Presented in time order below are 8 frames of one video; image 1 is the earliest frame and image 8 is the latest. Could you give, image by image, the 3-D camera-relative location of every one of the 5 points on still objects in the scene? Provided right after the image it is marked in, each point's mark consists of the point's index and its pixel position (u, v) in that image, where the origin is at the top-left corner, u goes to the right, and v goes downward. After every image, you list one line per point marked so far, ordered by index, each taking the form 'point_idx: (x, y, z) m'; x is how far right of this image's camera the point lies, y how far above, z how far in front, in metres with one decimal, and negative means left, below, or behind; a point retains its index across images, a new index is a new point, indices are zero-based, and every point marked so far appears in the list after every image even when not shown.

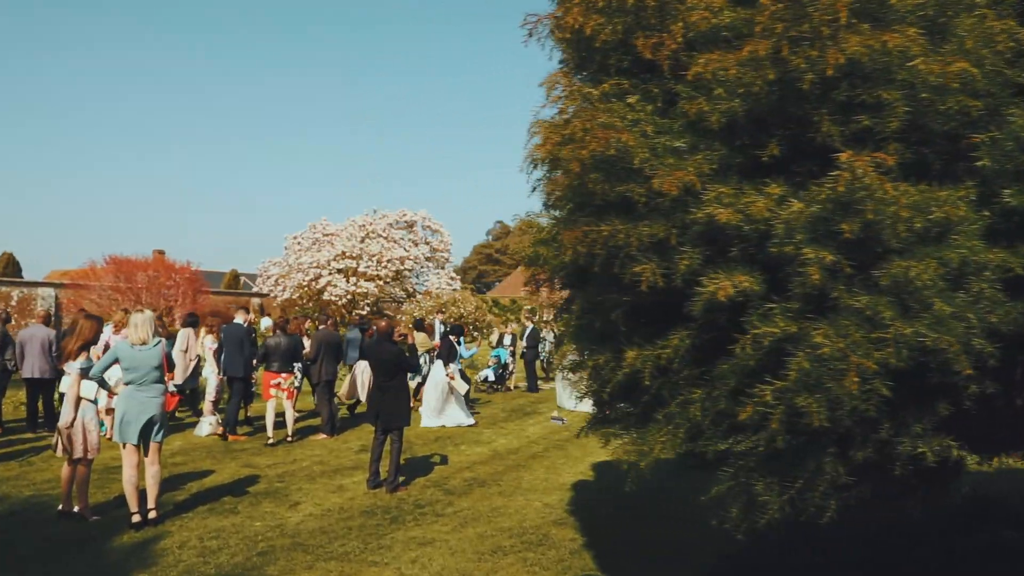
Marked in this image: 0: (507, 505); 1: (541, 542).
0: (-0.1, -2.4, +8.4) m
1: (+0.3, -2.4, +7.0) m
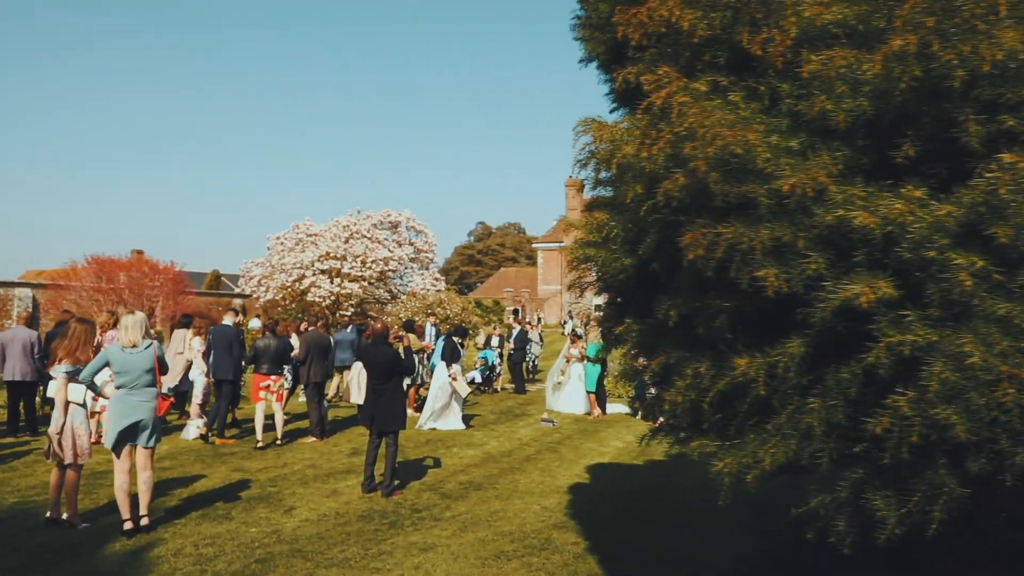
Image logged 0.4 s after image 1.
0: (-0.1, -2.5, +8.3) m
1: (+0.3, -2.4, +7.0) m
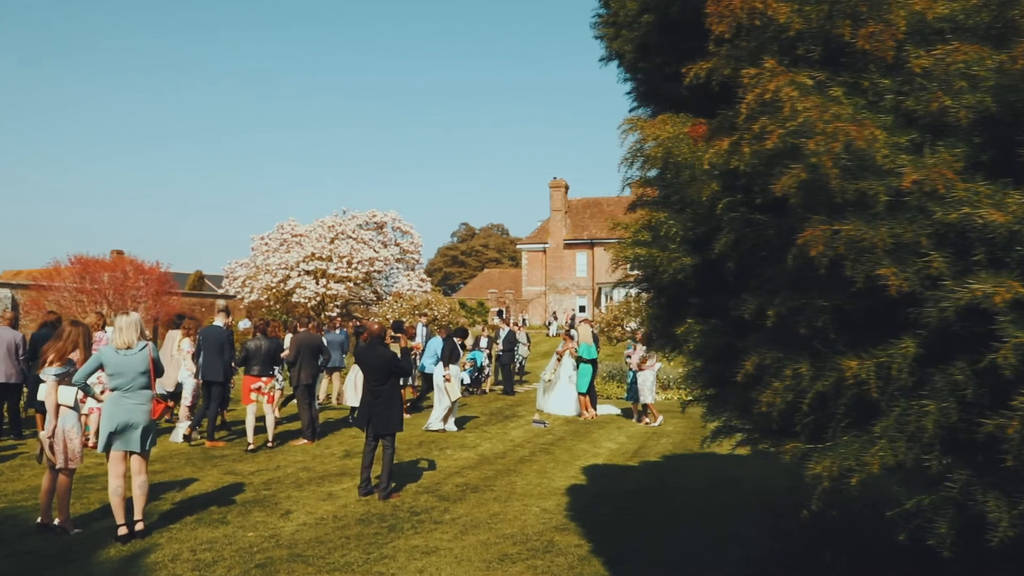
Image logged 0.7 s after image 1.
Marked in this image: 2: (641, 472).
0: (-0.1, -2.5, +8.3) m
1: (+0.3, -2.4, +6.9) m
2: (+1.8, -2.5, +10.1) m
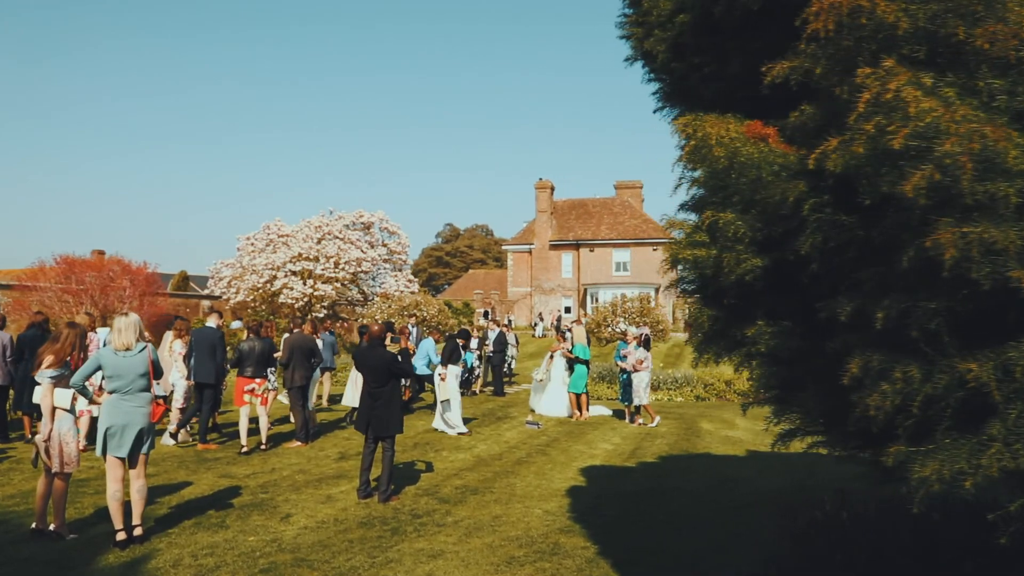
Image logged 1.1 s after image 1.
0: (-0.1, -2.5, +8.2) m
1: (+0.4, -2.4, +6.9) m
2: (+1.7, -2.5, +10.2) m
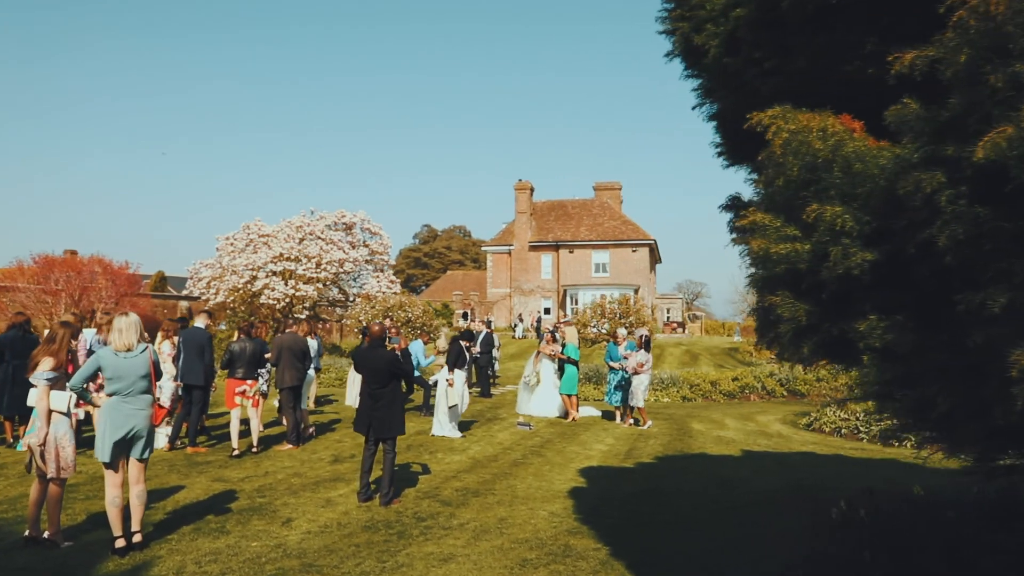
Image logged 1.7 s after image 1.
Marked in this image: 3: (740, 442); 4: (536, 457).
0: (0.0, -2.5, +8.1) m
1: (+0.5, -2.4, +6.8) m
2: (+1.7, -2.5, +10.1) m
3: (+3.9, -2.6, +12.6) m
4: (+0.4, -2.6, +11.3) m
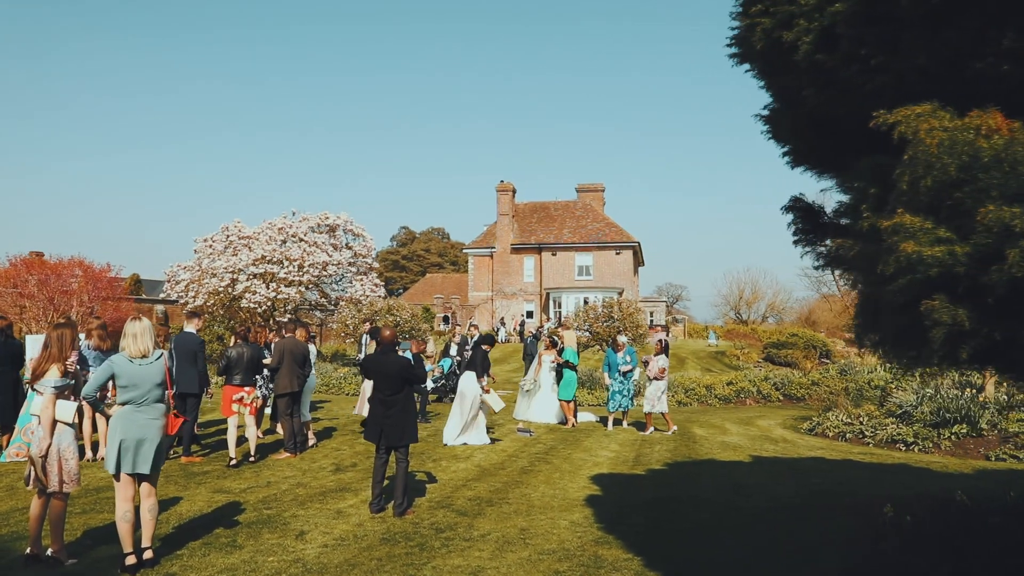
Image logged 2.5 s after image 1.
0: (+0.2, -2.5, +7.9) m
1: (+0.8, -2.5, +6.7) m
2: (+1.9, -2.6, +10.0) m
3: (+4.0, -2.7, +12.5) m
4: (+0.5, -2.6, +11.1) m
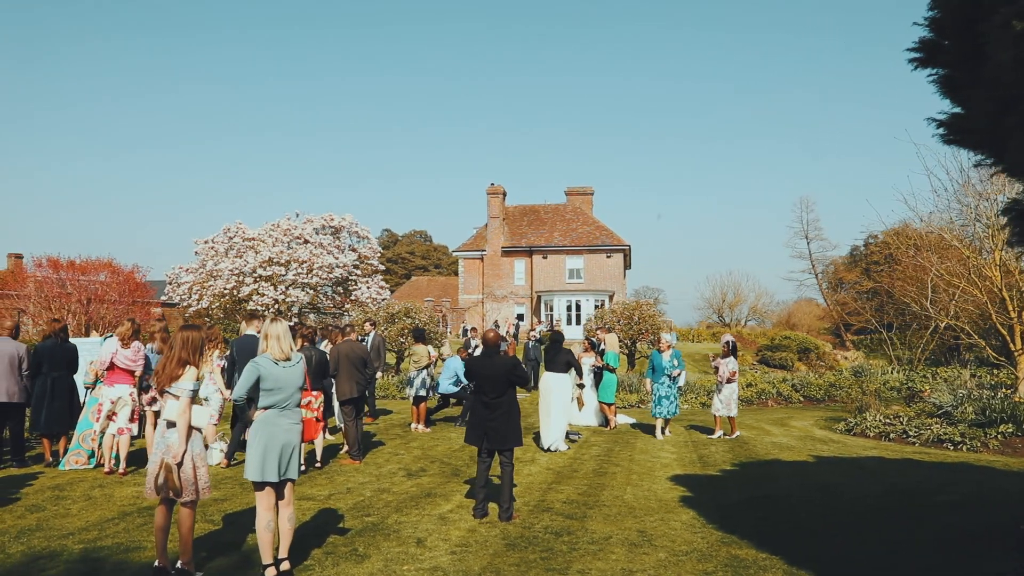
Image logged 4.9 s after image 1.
0: (+1.4, -2.5, +7.9) m
1: (+2.0, -2.5, +6.7) m
2: (+2.9, -2.6, +10.1) m
3: (+4.9, -2.7, +12.7) m
4: (+1.5, -2.7, +11.1) m
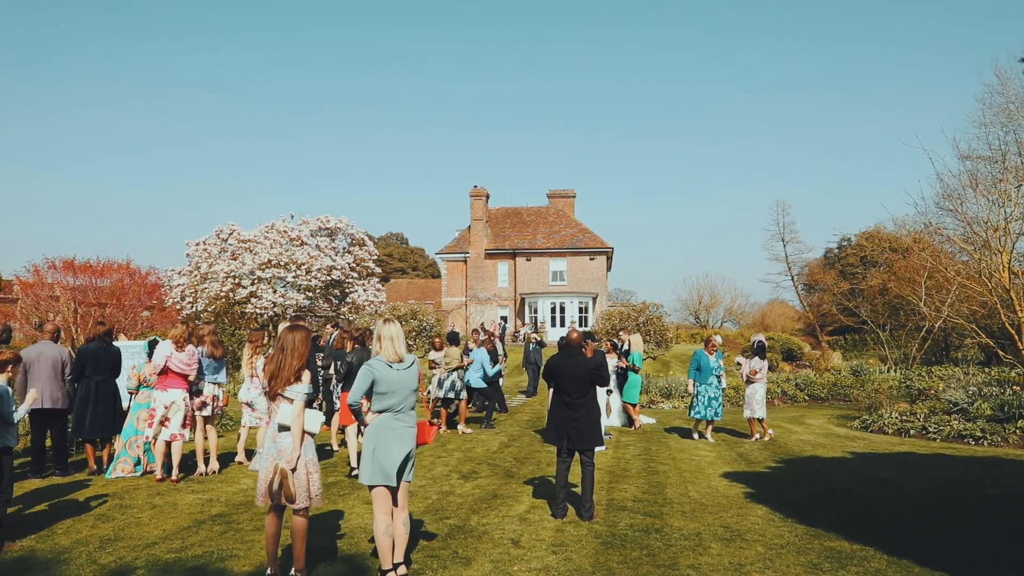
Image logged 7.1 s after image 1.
0: (+2.3, -2.6, +8.0) m
1: (+3.0, -2.5, +6.8) m
2: (+3.7, -2.6, +10.3) m
3: (+5.6, -2.7, +13.0) m
4: (+2.2, -2.7, +11.3) m
